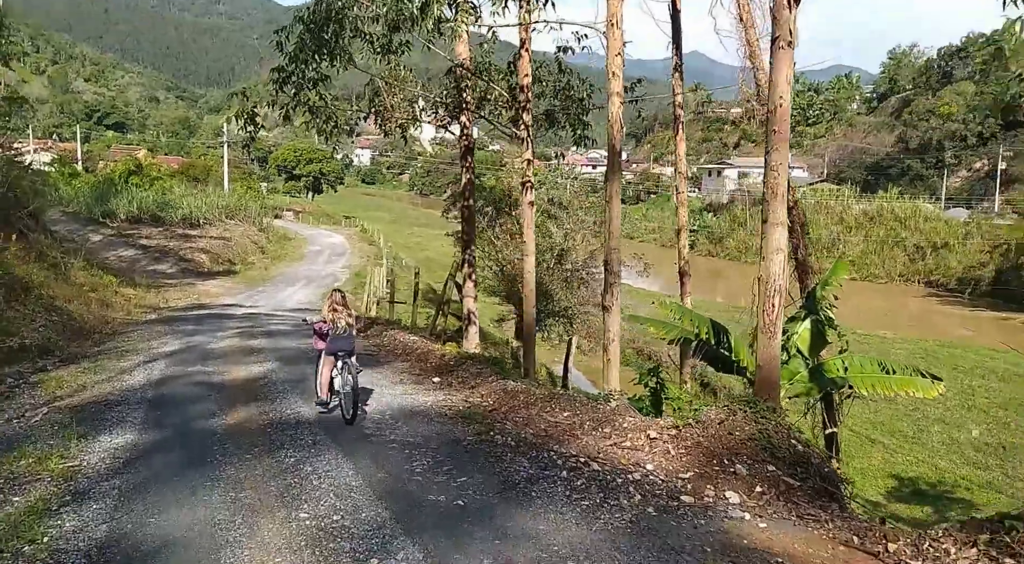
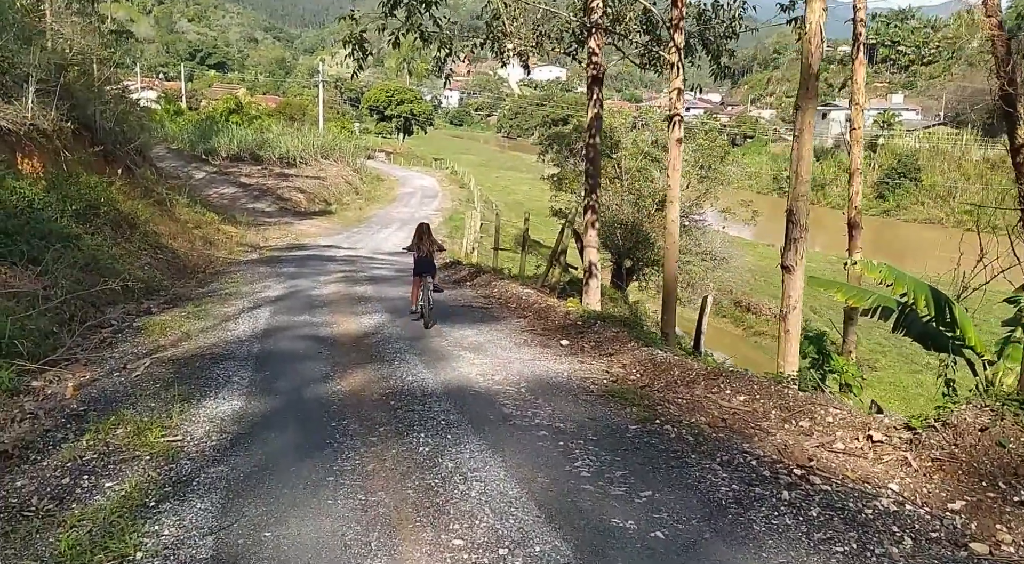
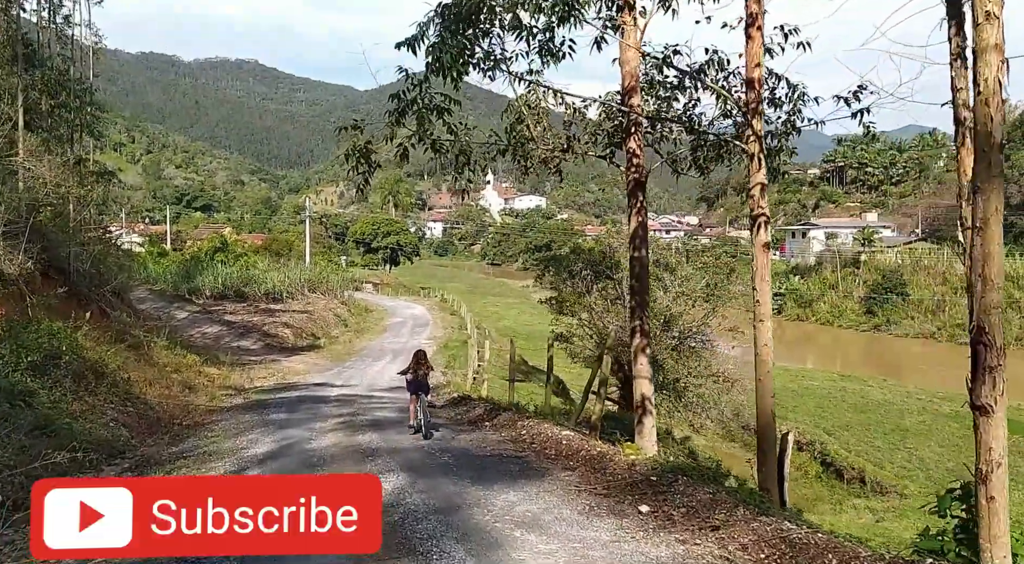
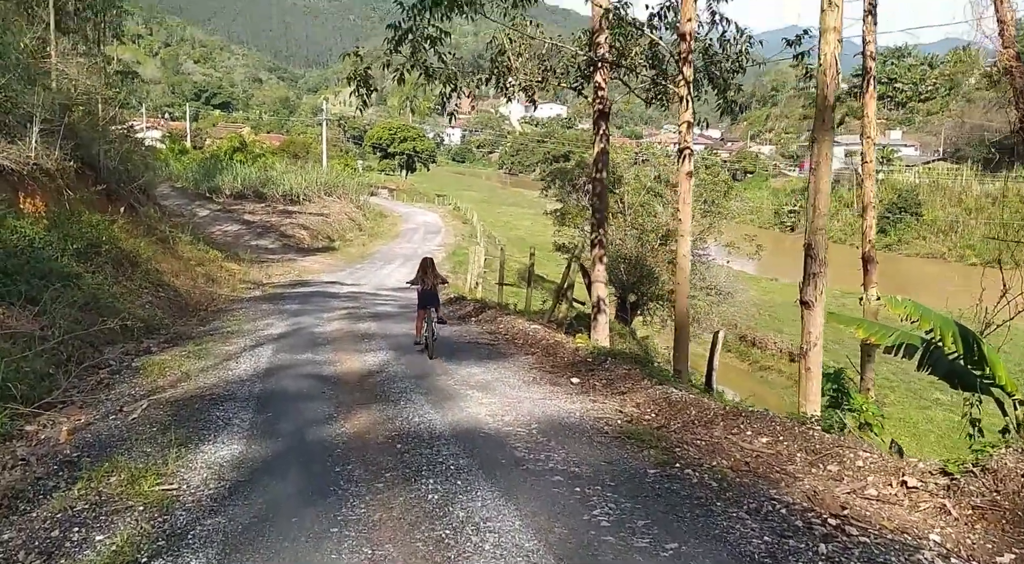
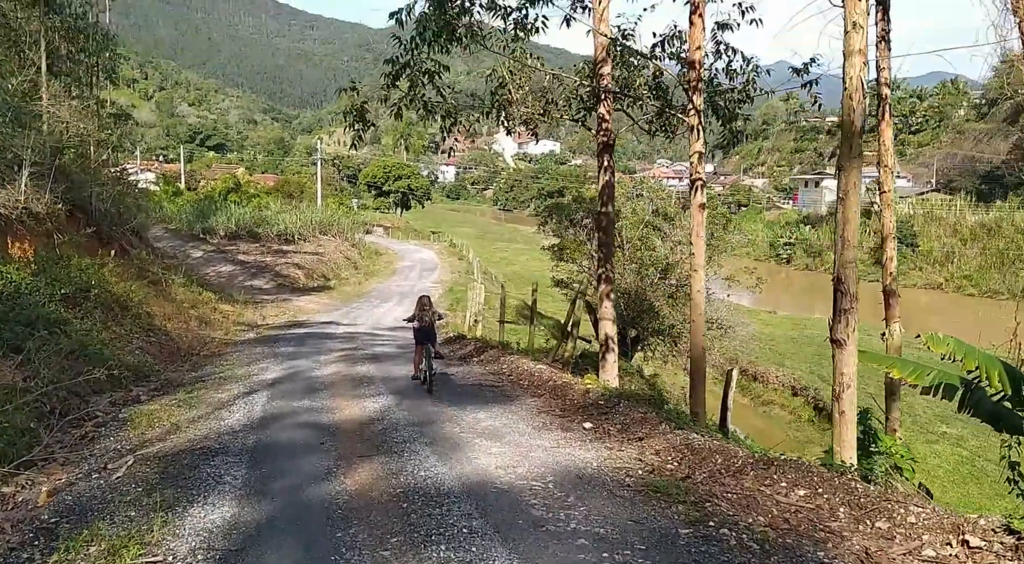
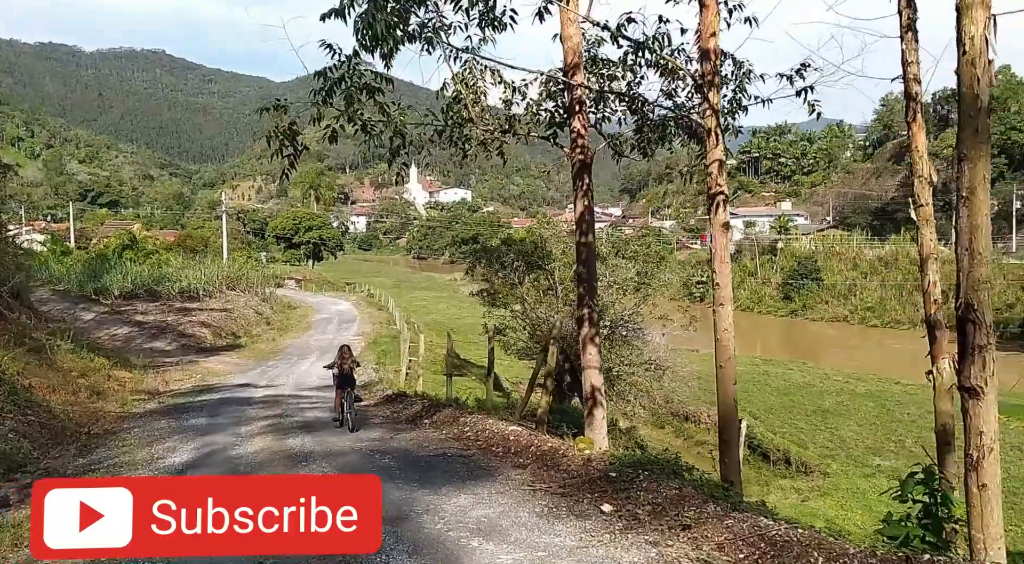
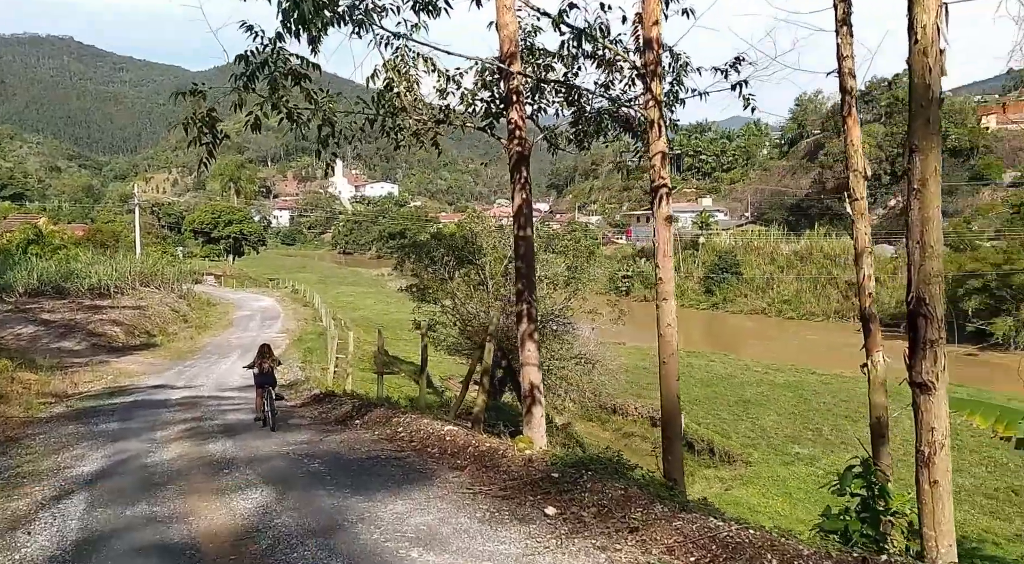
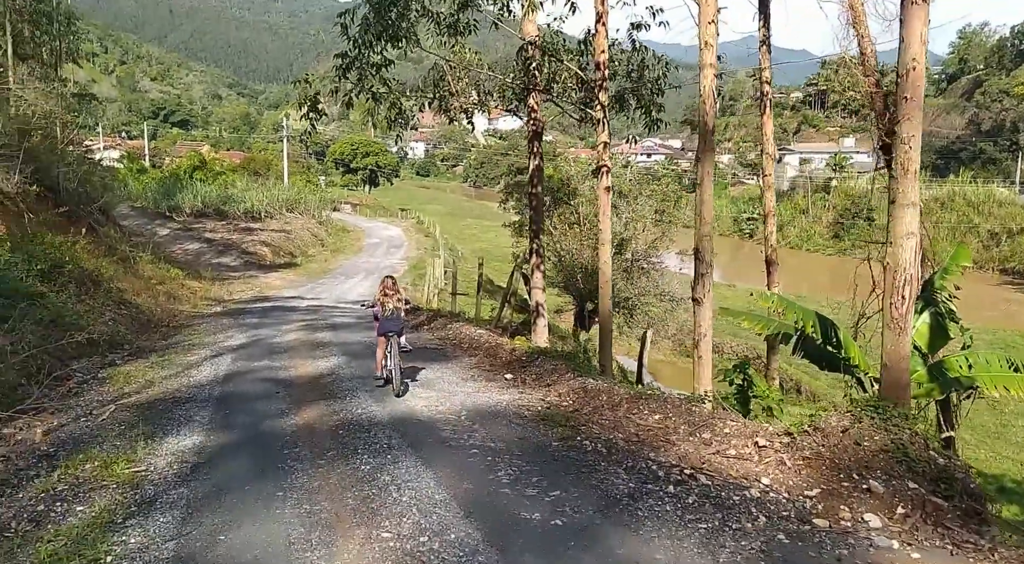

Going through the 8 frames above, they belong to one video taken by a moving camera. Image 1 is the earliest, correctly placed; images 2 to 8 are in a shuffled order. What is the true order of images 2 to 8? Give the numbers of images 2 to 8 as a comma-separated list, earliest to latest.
8, 2, 4, 5, 3, 6, 7
